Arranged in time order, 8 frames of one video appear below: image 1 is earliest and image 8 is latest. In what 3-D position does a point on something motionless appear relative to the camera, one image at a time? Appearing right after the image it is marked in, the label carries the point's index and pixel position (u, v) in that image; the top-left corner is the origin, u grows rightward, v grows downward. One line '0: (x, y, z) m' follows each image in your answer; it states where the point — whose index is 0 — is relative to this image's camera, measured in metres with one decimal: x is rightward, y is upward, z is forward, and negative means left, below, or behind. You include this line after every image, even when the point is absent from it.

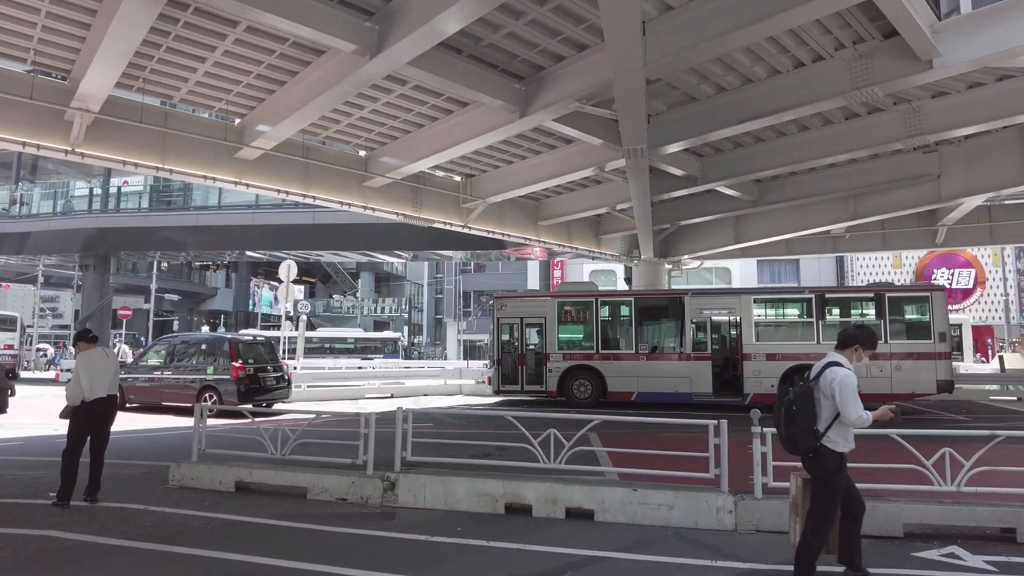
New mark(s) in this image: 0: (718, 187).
0: (+5.3, +2.6, +17.1) m
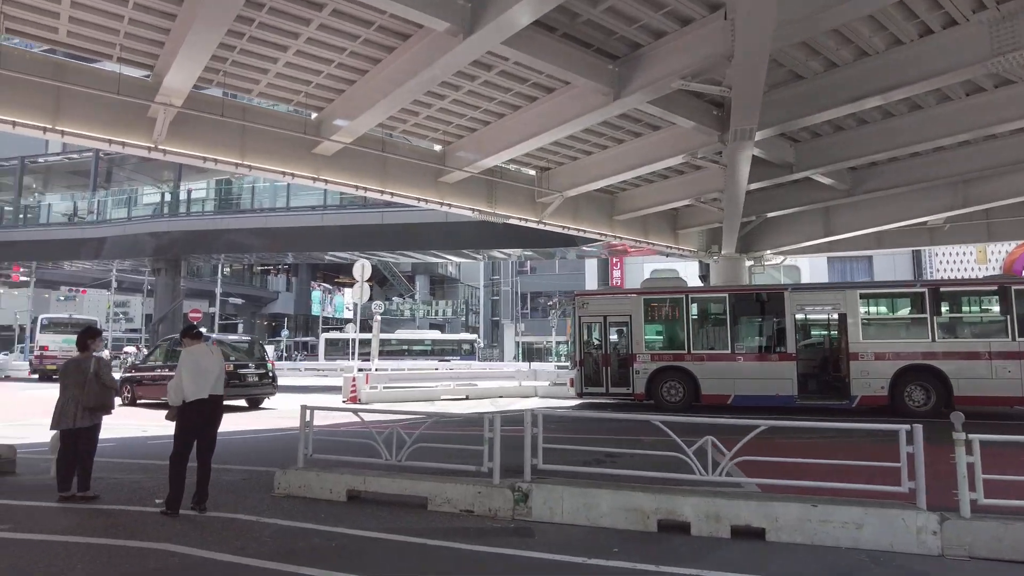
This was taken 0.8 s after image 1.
0: (+7.2, +2.7, +15.9) m
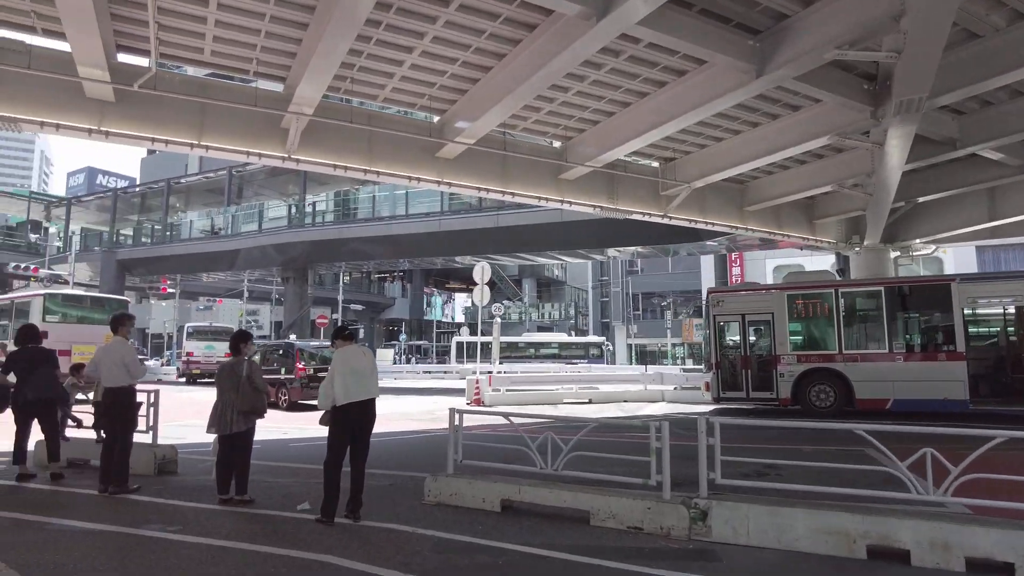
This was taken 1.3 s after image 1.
0: (+10.0, +2.9, +14.1) m
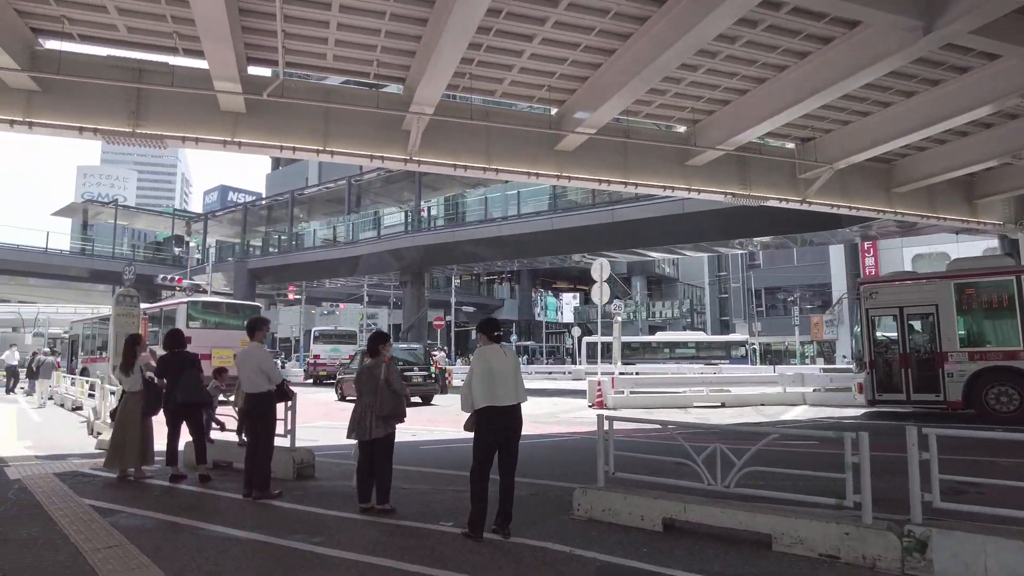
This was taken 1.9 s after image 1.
0: (+12.3, +3.2, +11.8) m
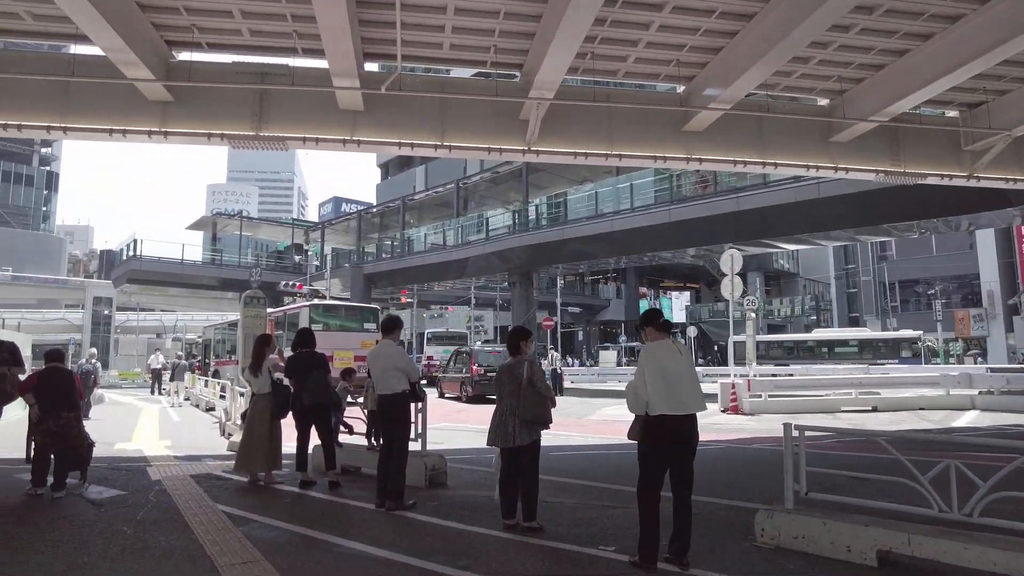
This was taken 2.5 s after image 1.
0: (+14.2, +3.6, +9.1) m
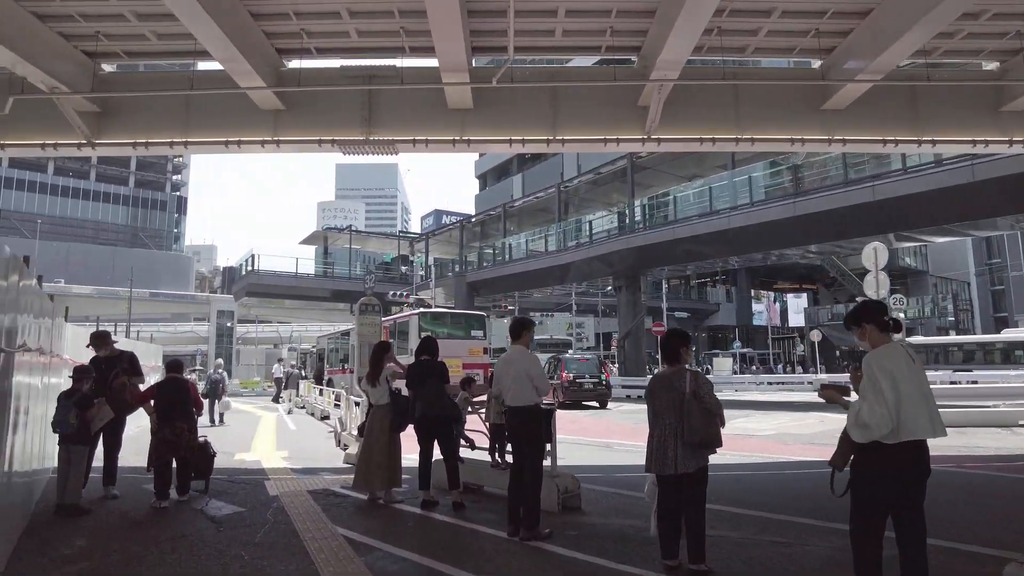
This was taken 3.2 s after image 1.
0: (+15.5, +3.9, +6.3) m
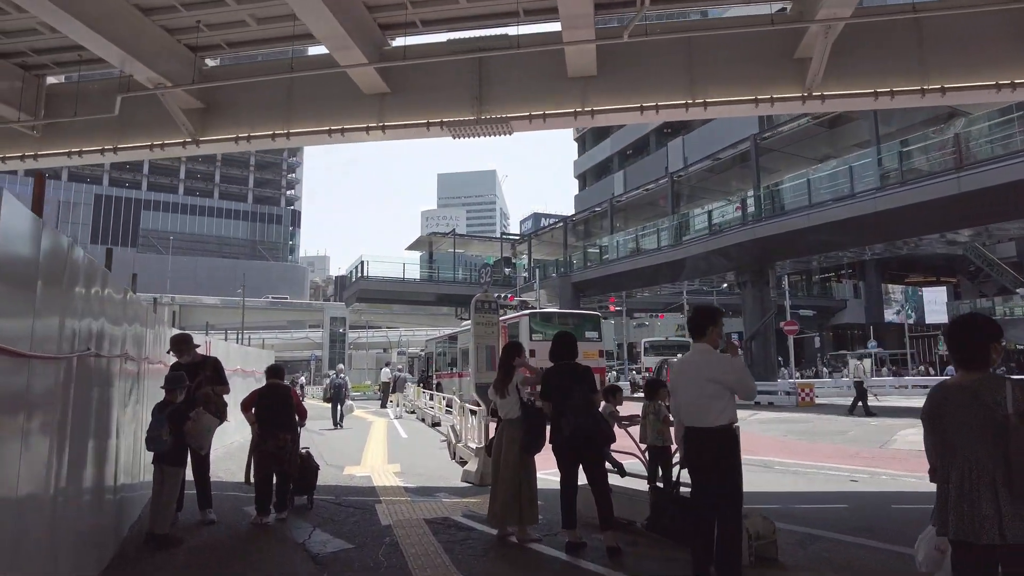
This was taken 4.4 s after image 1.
0: (+16.5, +4.4, +2.6) m
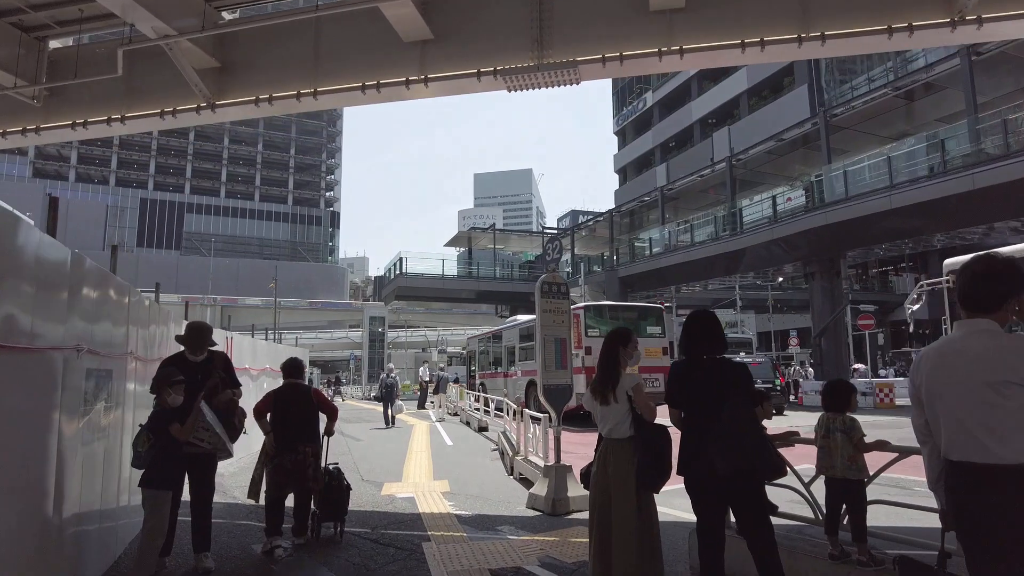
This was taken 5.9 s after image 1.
0: (+16.8, +4.7, +0.1) m
